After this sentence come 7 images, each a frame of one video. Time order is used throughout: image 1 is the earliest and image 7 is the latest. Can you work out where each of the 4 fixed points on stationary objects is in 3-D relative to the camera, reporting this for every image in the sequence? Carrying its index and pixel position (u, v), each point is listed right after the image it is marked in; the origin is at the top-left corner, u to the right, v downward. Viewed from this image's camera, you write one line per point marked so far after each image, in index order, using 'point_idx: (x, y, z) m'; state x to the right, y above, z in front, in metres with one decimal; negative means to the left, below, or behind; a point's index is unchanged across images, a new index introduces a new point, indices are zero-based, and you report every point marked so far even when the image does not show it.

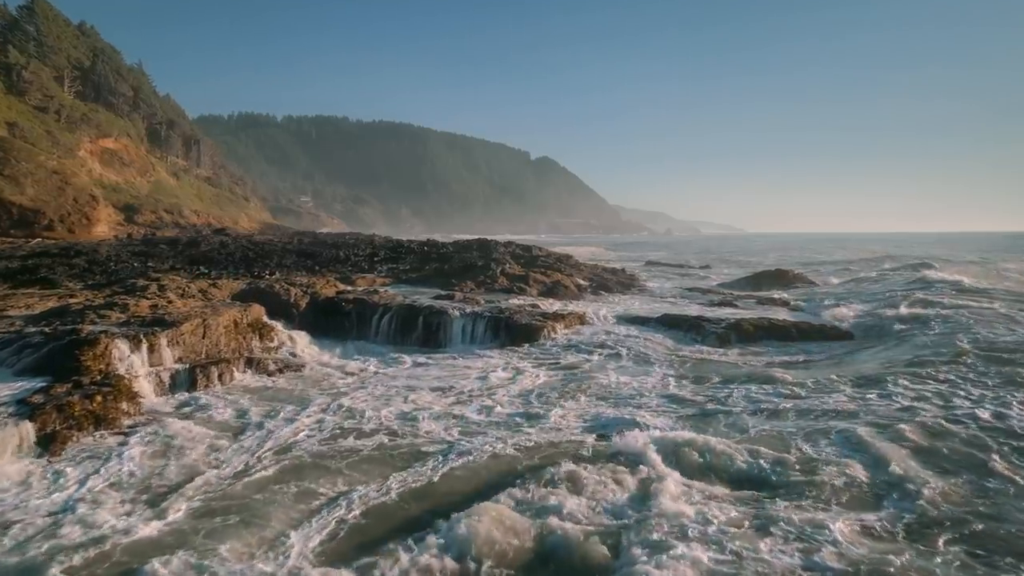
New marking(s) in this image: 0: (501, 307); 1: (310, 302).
0: (-0.4, -0.7, +19.1) m
1: (-7.1, -0.5, +18.4) m
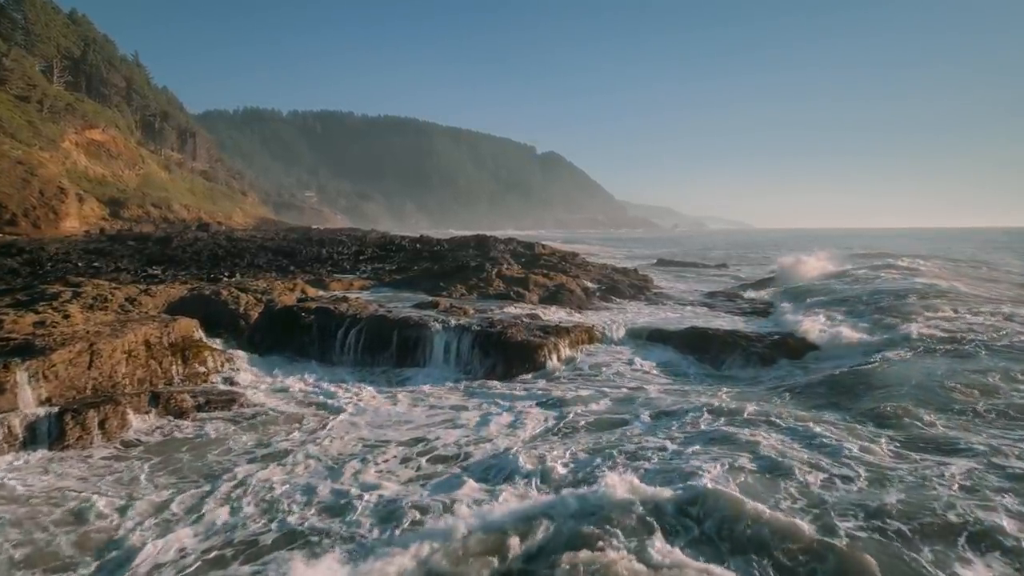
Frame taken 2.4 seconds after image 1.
0: (-0.6, -0.9, +15.9) m
1: (-7.3, -0.7, +15.4) m
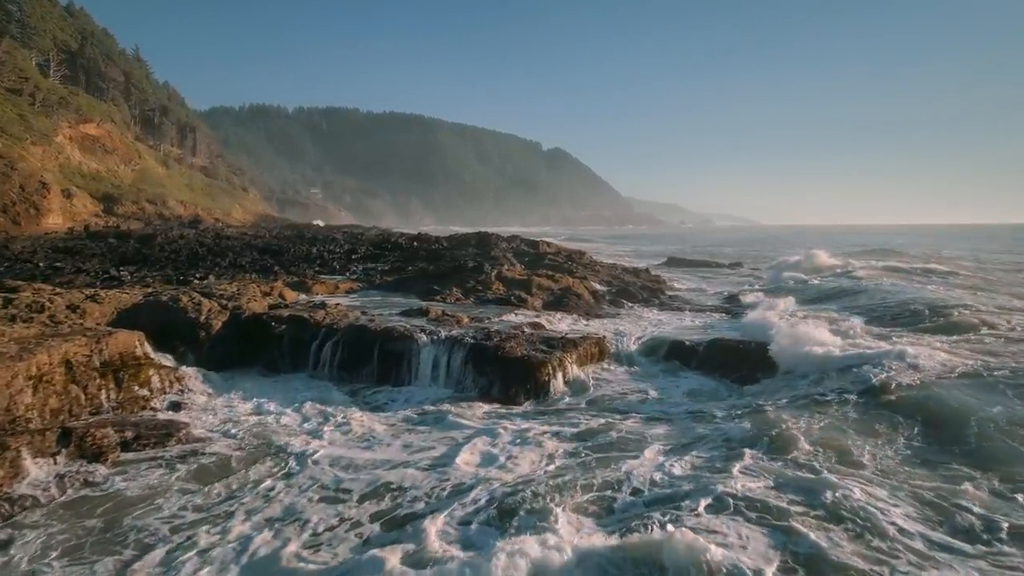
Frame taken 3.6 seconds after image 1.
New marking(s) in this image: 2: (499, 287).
0: (-0.6, -1.1, +14.0) m
1: (-7.3, -0.9, +13.5) m
2: (-0.5, 0.0, +19.1) m
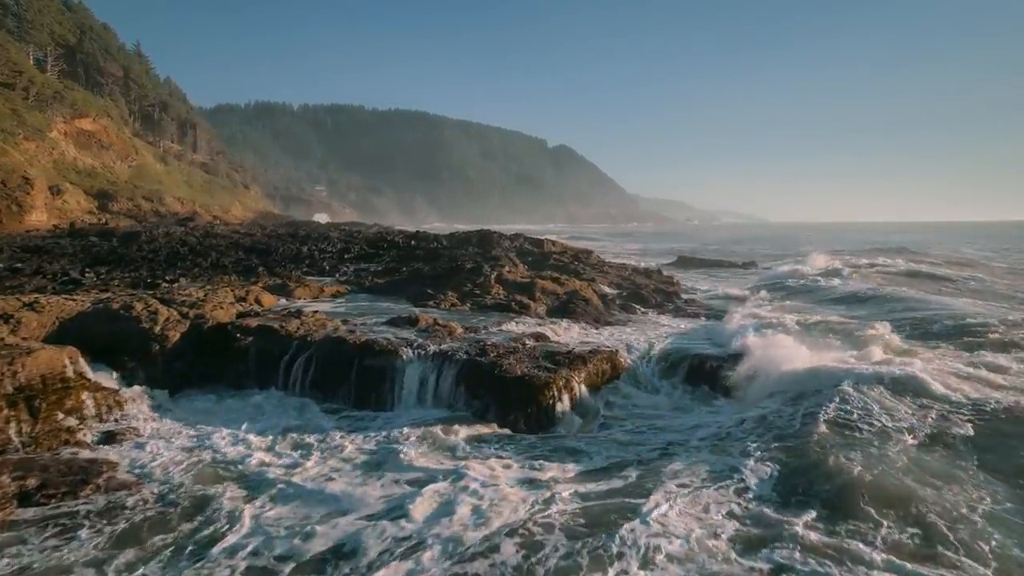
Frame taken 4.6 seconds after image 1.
0: (-0.6, -1.2, +12.3) m
1: (-7.3, -1.0, +11.8) m
2: (-0.5, -0.1, +17.4) m
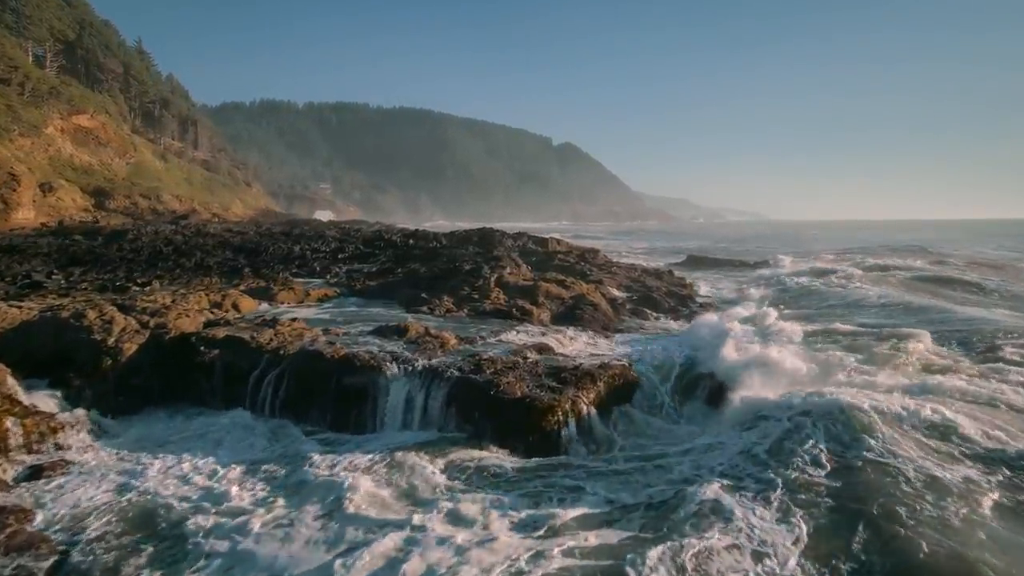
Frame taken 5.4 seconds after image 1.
0: (-0.6, -1.4, +10.9) m
1: (-7.3, -1.2, +10.5) m
2: (-0.4, -0.2, +16.0) m
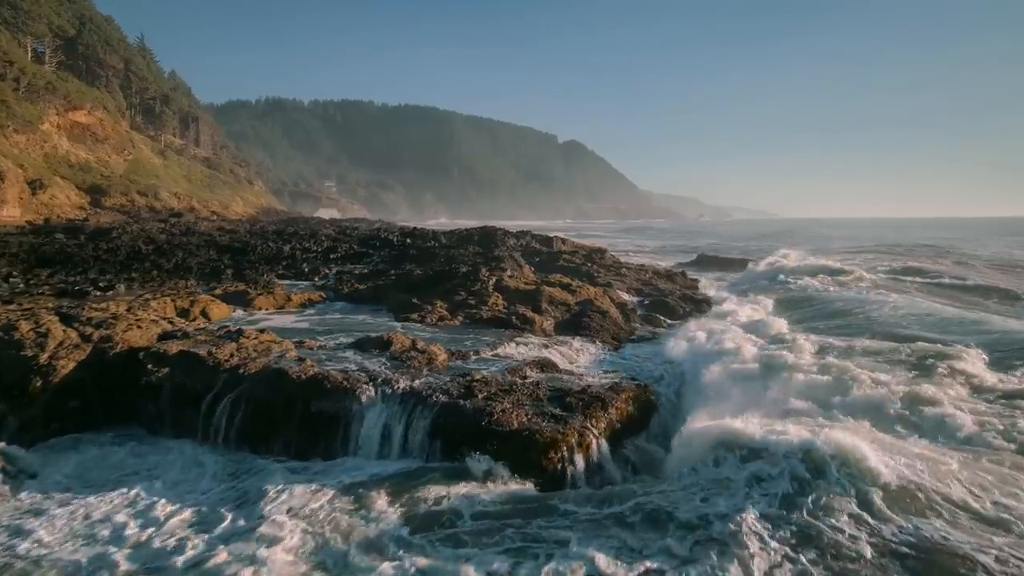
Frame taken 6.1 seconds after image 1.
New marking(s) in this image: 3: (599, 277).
0: (-0.6, -1.5, +9.4) m
1: (-7.4, -1.3, +9.1) m
2: (-0.4, -0.3, +14.5) m
3: (+3.2, +0.4, +19.3) m
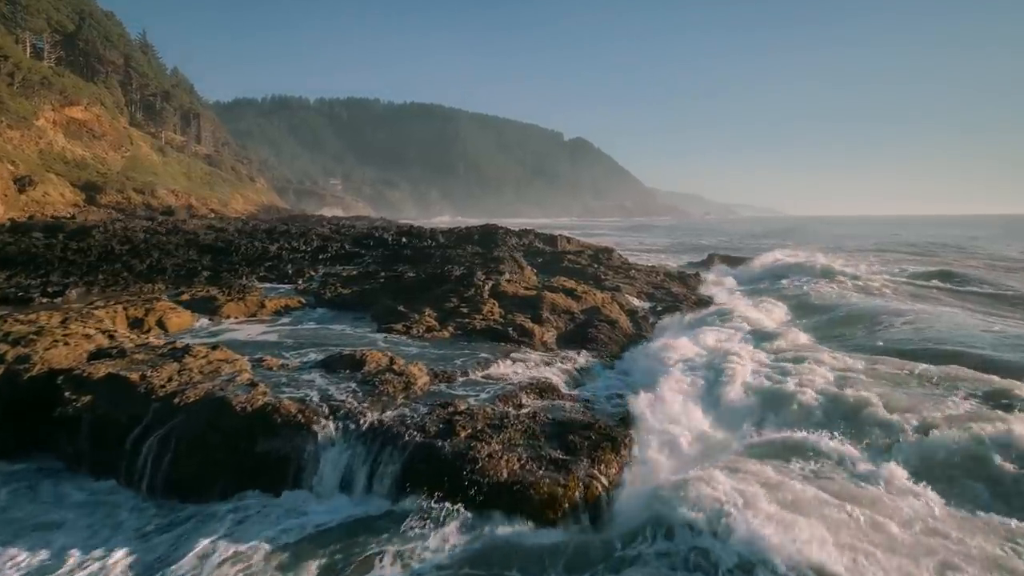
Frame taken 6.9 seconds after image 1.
0: (-0.8, -1.7, +7.8) m
1: (-7.5, -1.5, +7.6) m
2: (-0.5, -0.5, +12.9) m
3: (+3.2, +0.3, +17.7) m
